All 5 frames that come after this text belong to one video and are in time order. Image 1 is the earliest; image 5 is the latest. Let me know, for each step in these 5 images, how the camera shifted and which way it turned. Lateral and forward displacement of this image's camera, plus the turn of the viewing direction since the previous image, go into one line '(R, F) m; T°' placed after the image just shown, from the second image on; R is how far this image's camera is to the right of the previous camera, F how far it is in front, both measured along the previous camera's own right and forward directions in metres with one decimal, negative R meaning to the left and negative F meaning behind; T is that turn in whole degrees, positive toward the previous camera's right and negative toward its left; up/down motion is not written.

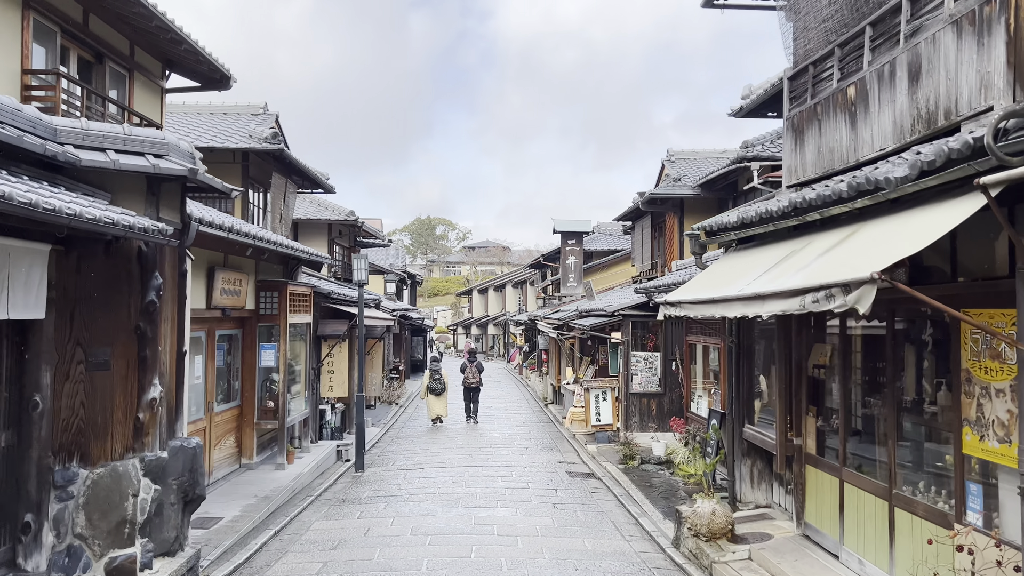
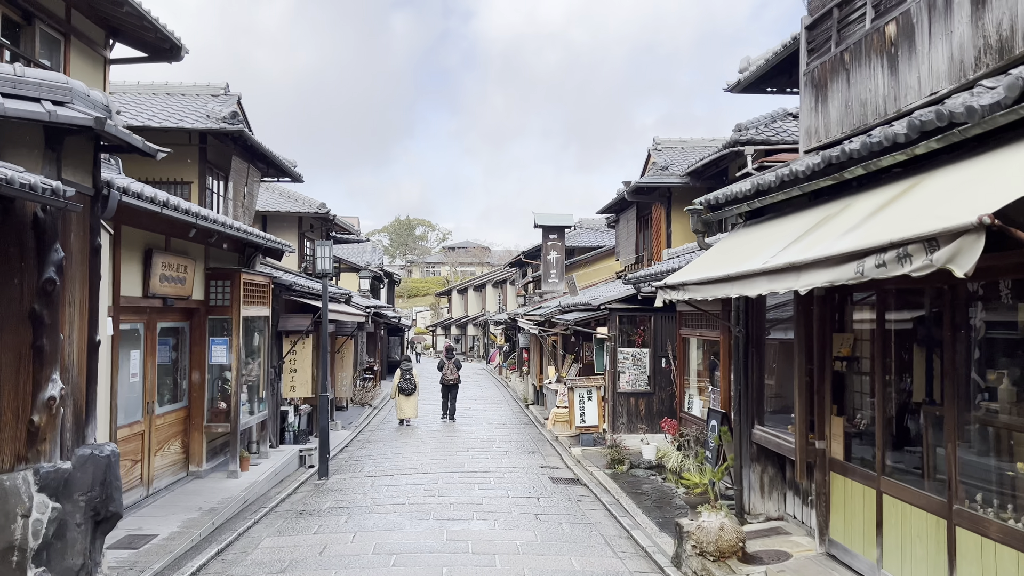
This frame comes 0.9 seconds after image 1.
(0.0, +1.0) m; +1°
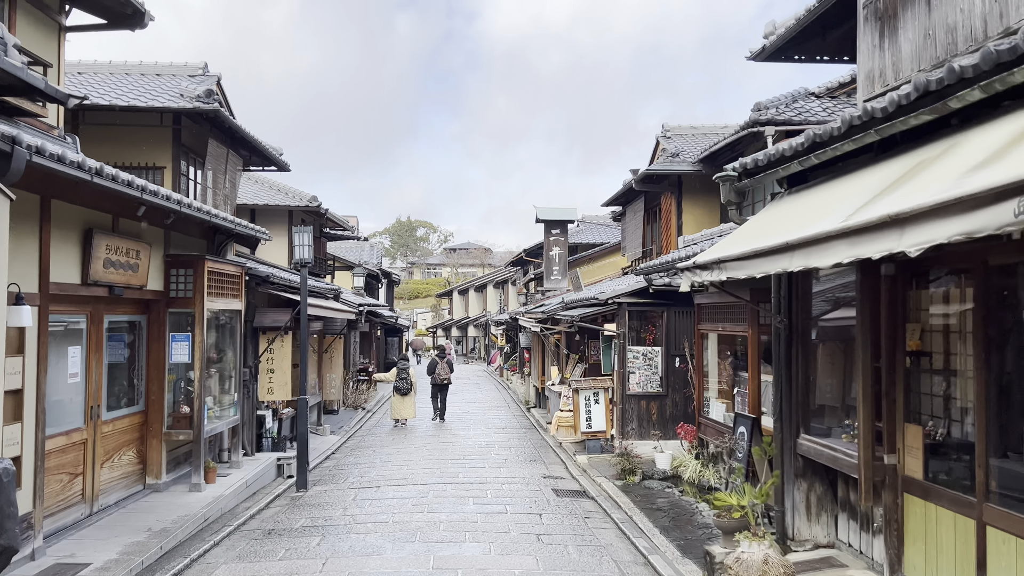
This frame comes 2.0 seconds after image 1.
(0.0, +1.2) m; 0°
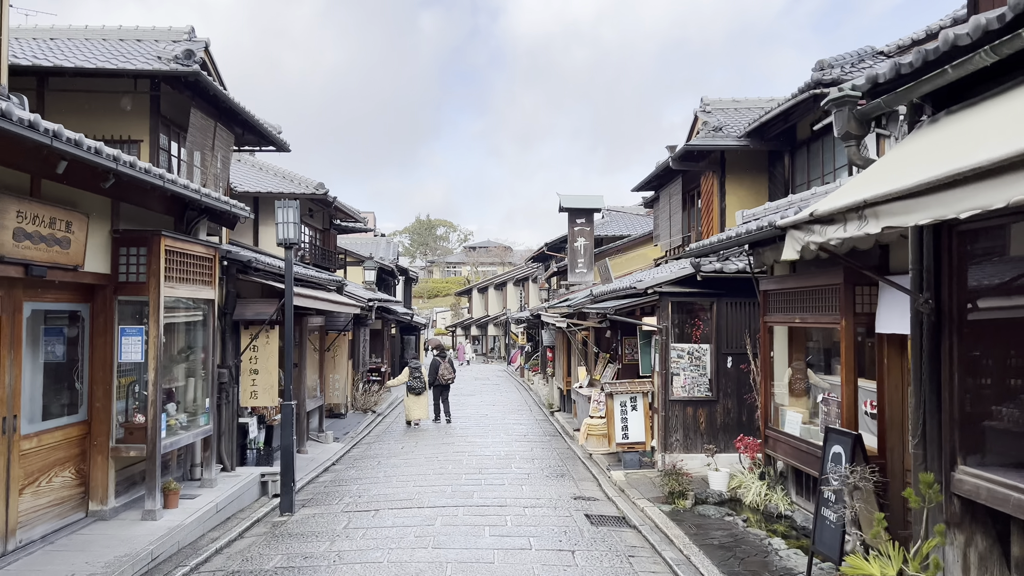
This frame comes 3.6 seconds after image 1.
(0.0, +1.7) m; -1°
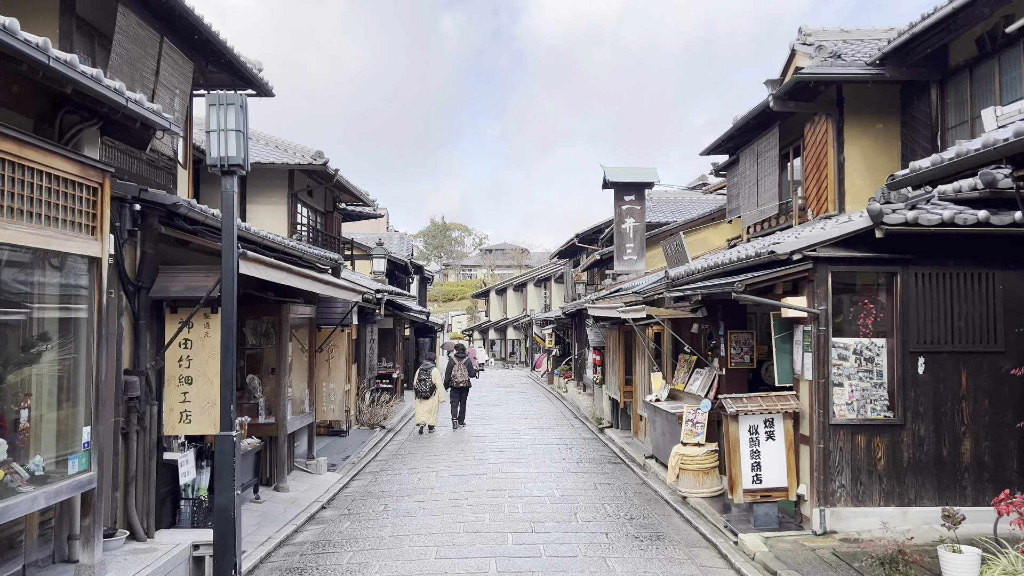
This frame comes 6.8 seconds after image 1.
(-0.5, +3.7) m; -1°
